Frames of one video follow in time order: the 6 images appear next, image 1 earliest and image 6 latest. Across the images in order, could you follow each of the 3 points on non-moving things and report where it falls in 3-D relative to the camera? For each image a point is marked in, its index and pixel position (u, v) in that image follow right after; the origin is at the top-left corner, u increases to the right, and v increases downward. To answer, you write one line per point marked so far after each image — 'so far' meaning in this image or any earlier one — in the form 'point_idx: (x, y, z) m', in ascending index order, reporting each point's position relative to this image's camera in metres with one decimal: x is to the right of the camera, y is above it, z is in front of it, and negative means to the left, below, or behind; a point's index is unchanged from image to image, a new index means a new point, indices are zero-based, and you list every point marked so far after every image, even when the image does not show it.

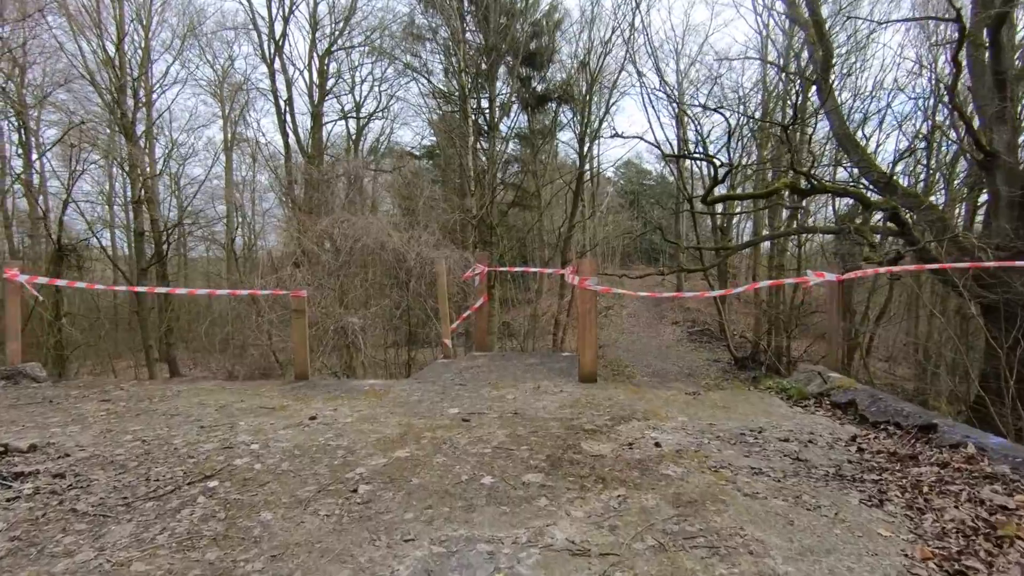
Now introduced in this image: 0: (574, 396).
0: (+0.4, -0.8, +3.9) m
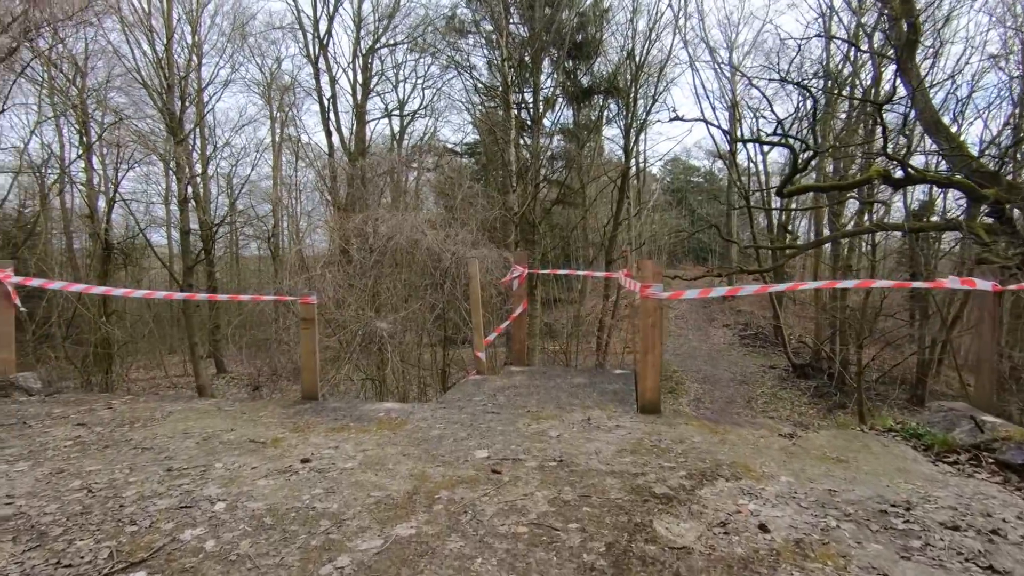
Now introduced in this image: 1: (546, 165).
0: (+0.7, -0.8, +3.1) m
1: (+0.6, +2.2, +9.8) m
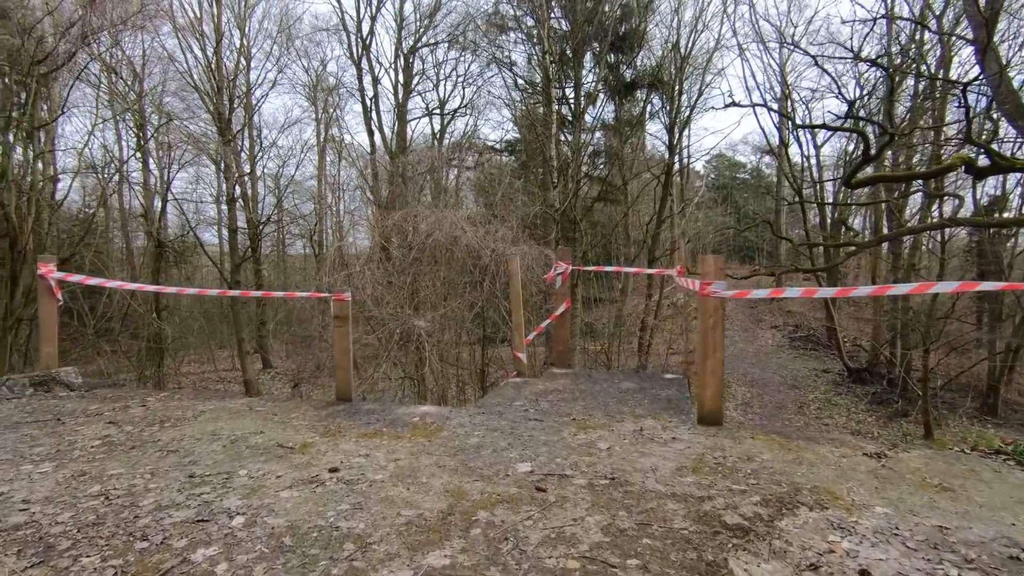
0: (+0.9, -0.8, +2.7) m
1: (+1.3, +2.2, +9.5) m
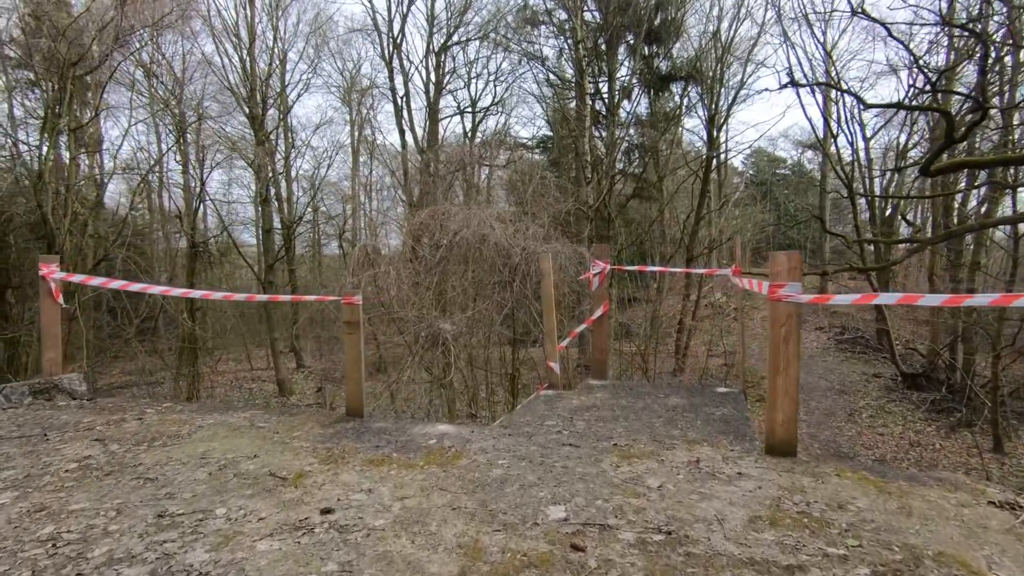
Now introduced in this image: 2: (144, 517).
0: (+1.0, -0.8, +2.2) m
1: (+1.8, +2.2, +8.9) m
2: (-1.4, -0.9, +2.0) m
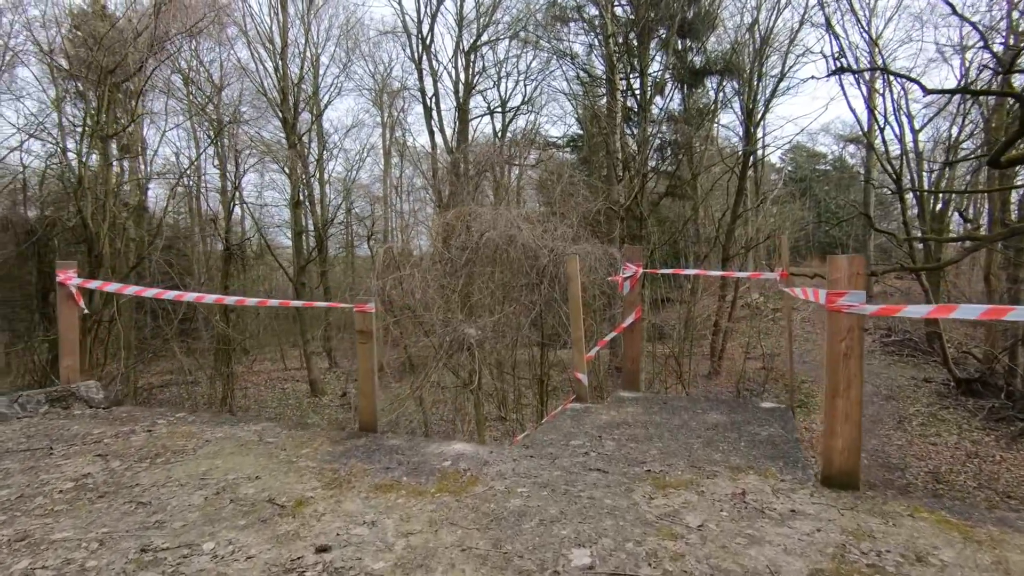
0: (+1.1, -0.9, +1.9) m
1: (+2.3, +2.2, +8.5) m
2: (-1.3, -0.9, +1.9) m
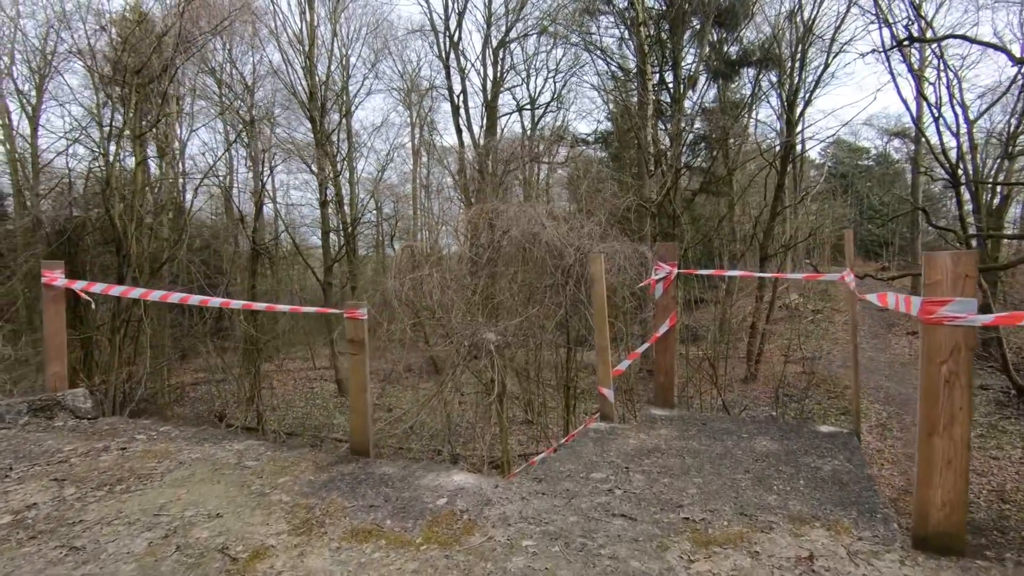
0: (+1.1, -0.9, +1.4) m
1: (+2.7, +2.2, +8.0) m
2: (-1.3, -0.9, +1.5) m
